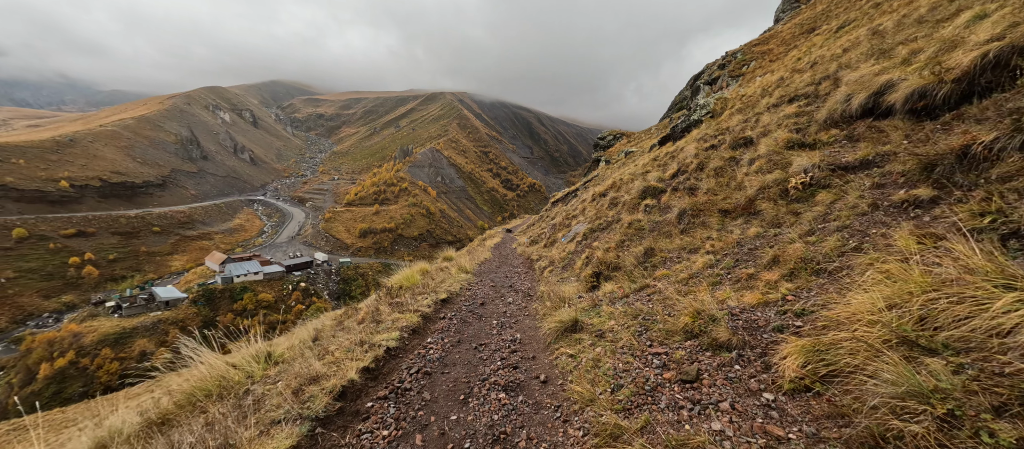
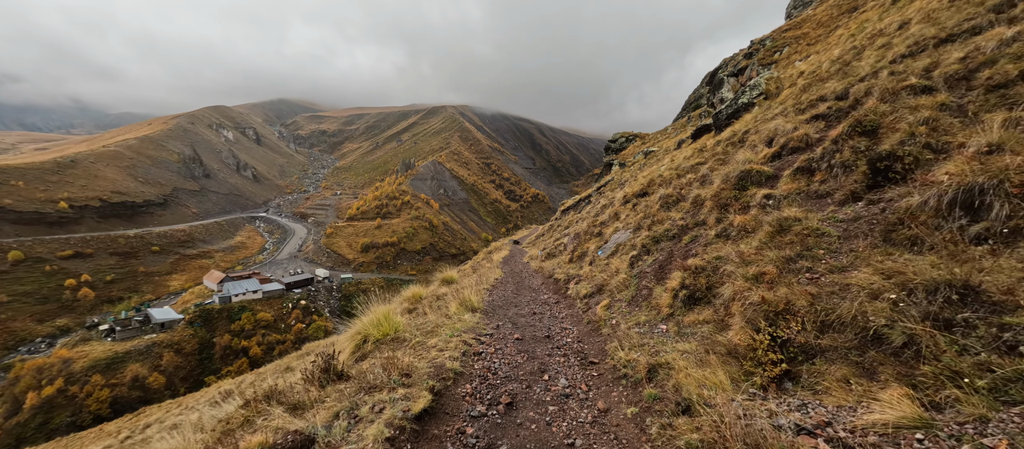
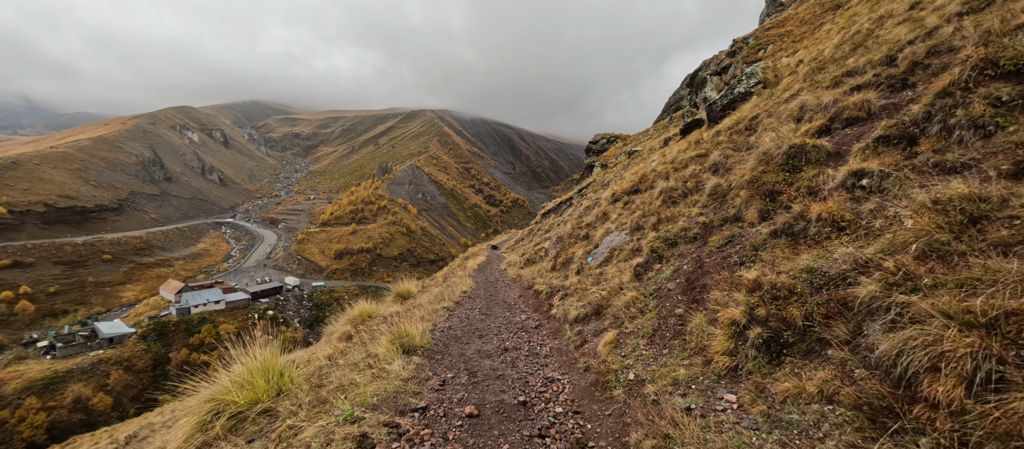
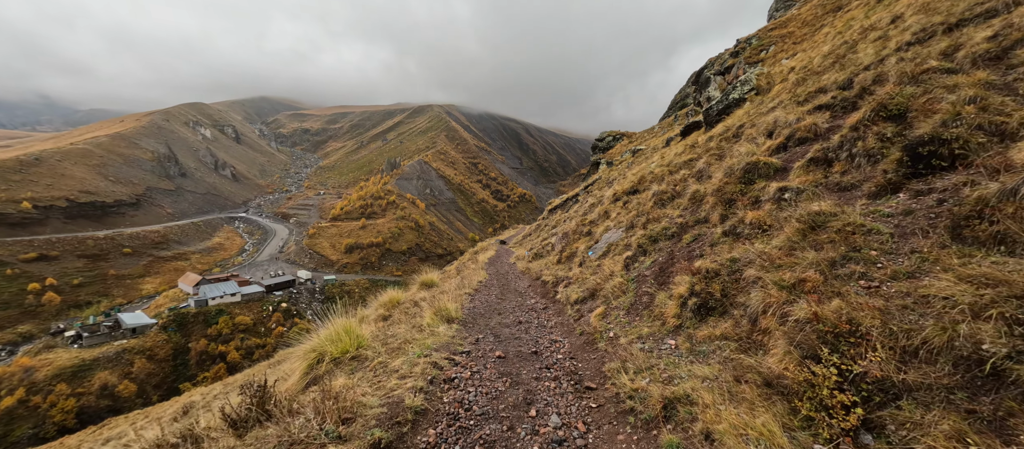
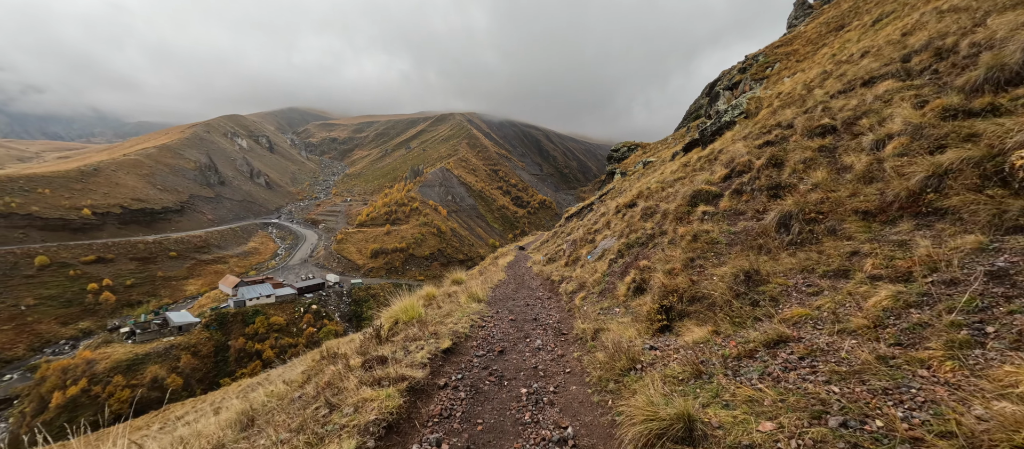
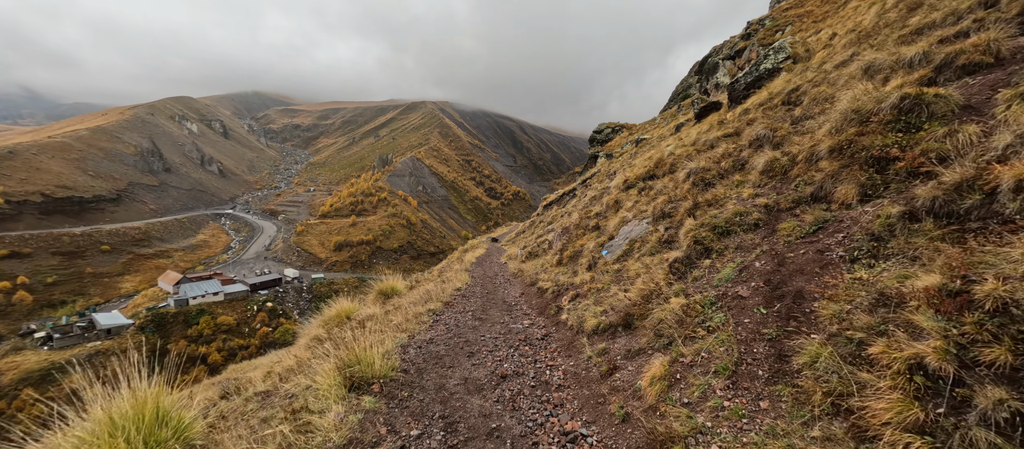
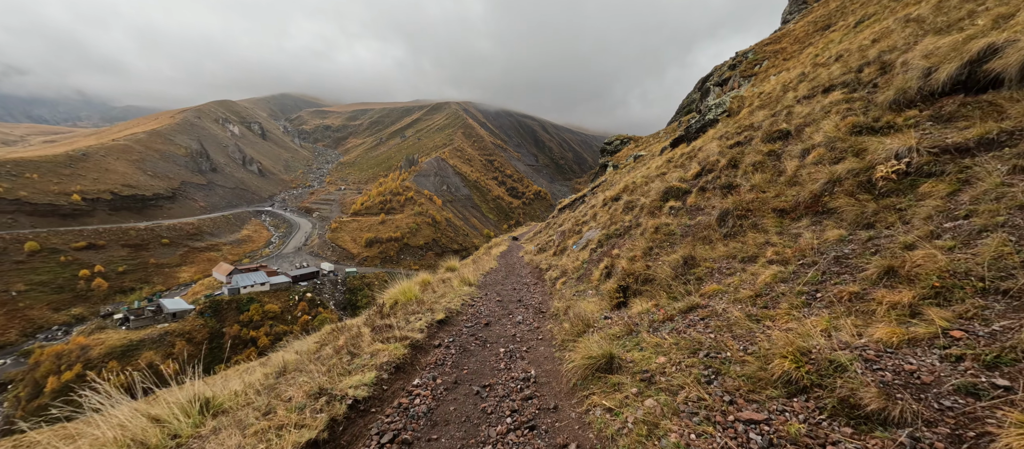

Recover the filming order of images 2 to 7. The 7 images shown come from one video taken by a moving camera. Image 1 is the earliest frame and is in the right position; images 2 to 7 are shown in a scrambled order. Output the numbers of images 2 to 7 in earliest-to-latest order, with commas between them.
7, 5, 2, 4, 3, 6
